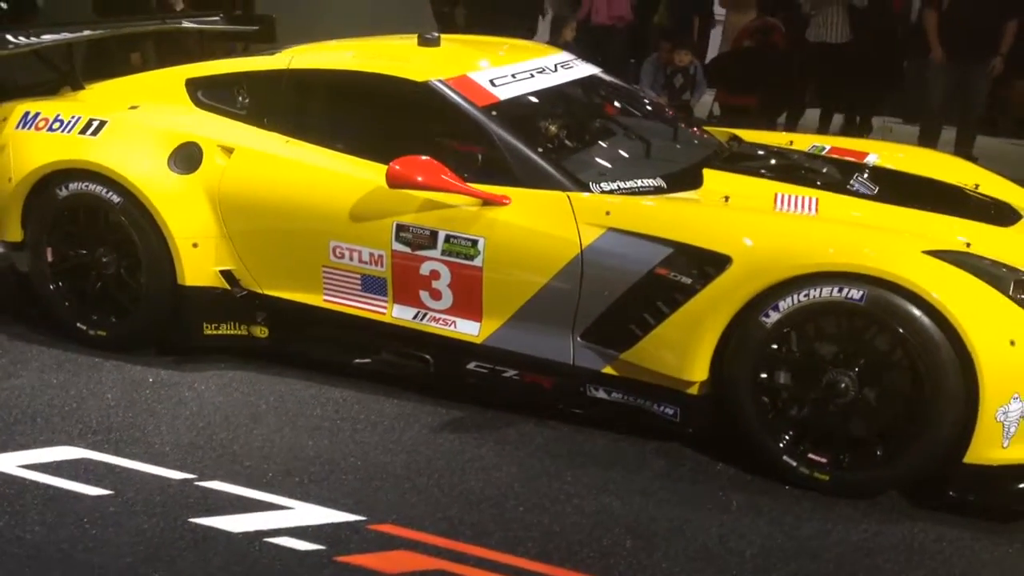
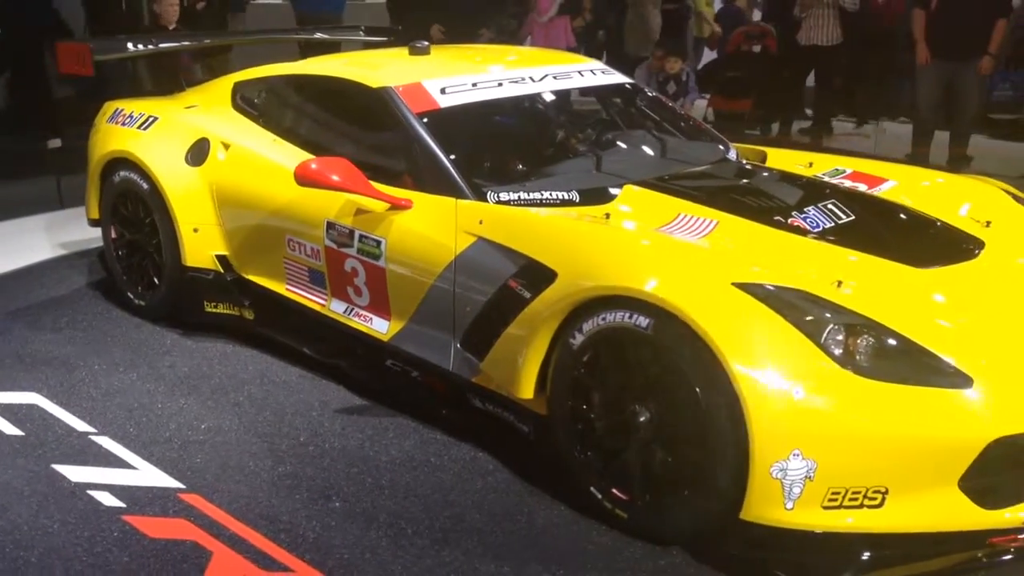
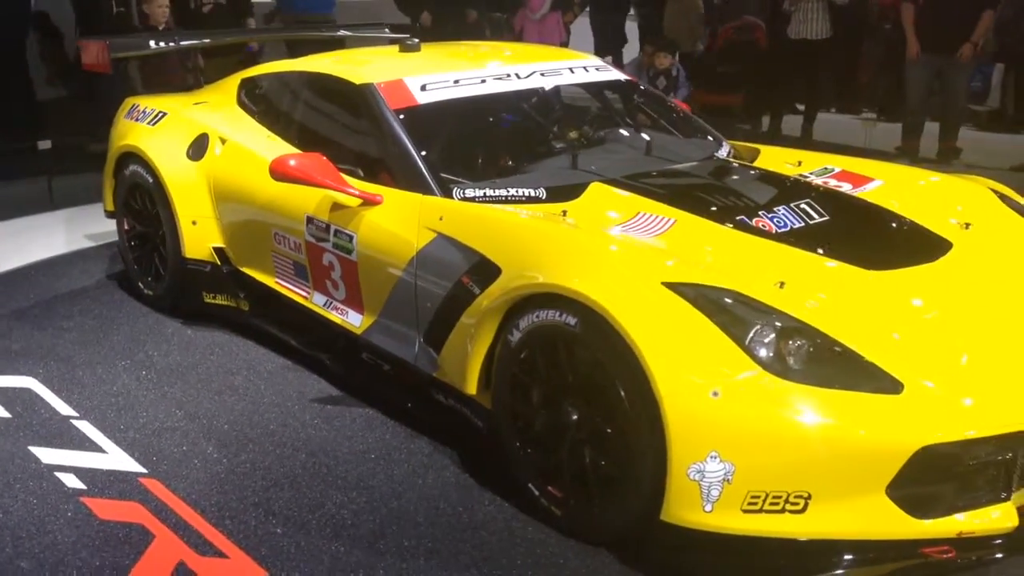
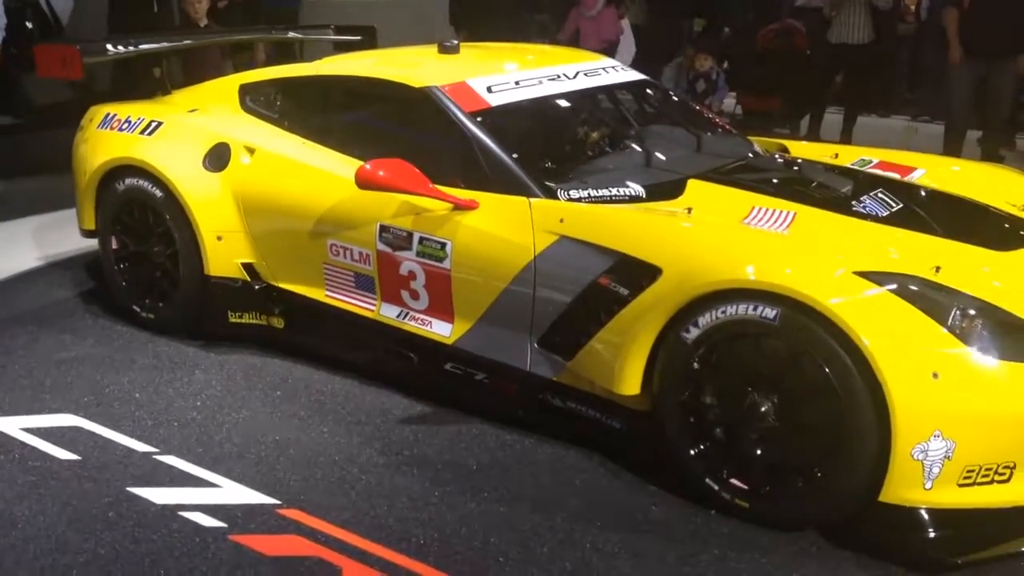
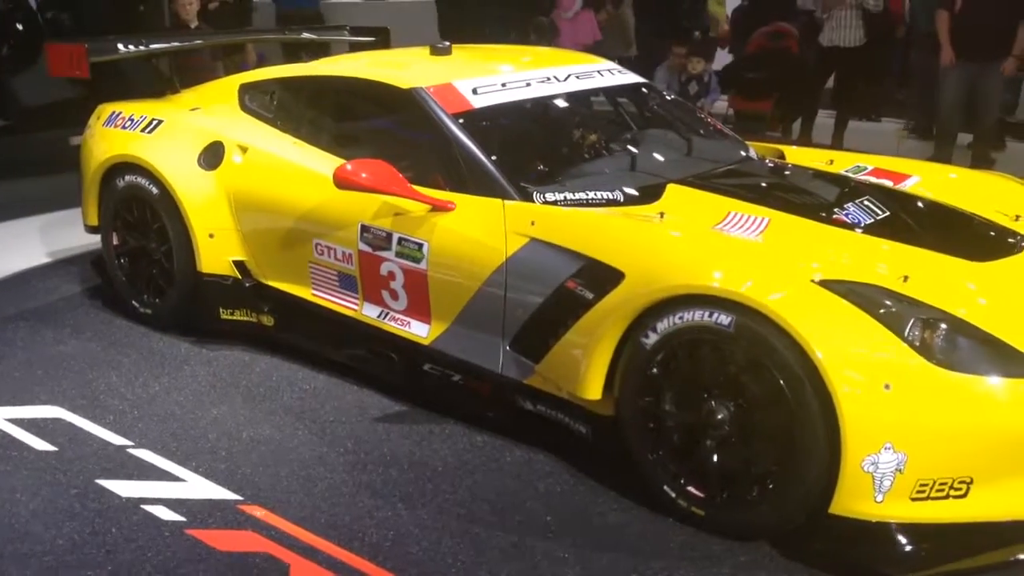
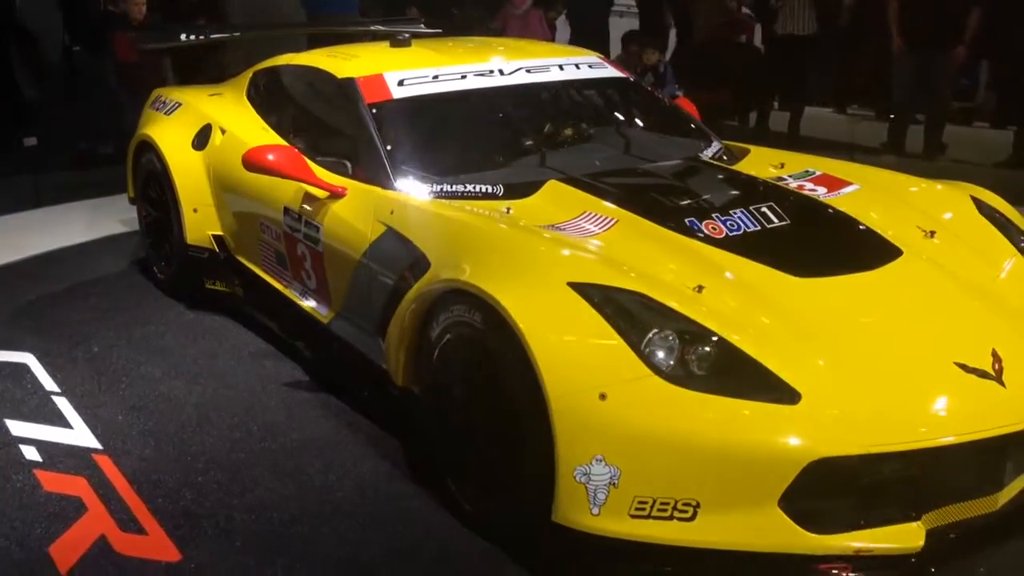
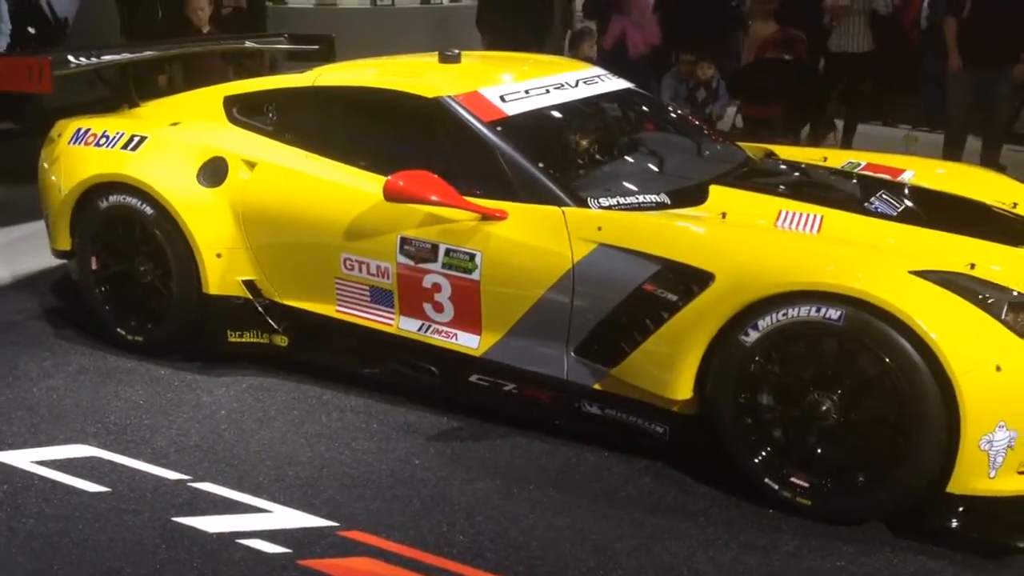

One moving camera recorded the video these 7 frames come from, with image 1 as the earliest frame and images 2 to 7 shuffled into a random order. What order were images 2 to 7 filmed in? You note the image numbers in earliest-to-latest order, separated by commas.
7, 4, 5, 2, 3, 6
